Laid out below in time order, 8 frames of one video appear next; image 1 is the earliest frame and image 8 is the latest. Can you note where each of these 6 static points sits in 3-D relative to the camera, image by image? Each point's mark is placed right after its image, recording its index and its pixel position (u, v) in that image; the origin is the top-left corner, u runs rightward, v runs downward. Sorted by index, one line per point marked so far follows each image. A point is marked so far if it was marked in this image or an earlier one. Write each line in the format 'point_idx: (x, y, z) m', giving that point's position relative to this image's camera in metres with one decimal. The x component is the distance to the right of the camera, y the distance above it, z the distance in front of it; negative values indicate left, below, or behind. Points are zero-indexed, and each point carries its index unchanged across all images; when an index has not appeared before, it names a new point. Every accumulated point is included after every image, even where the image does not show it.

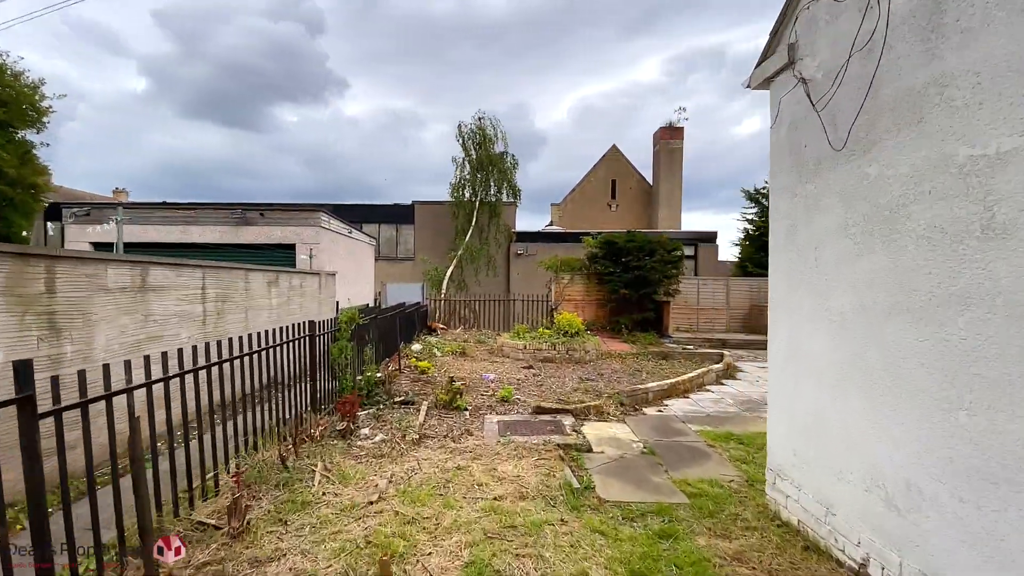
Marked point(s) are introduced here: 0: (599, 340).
0: (+1.8, -1.1, +10.0) m
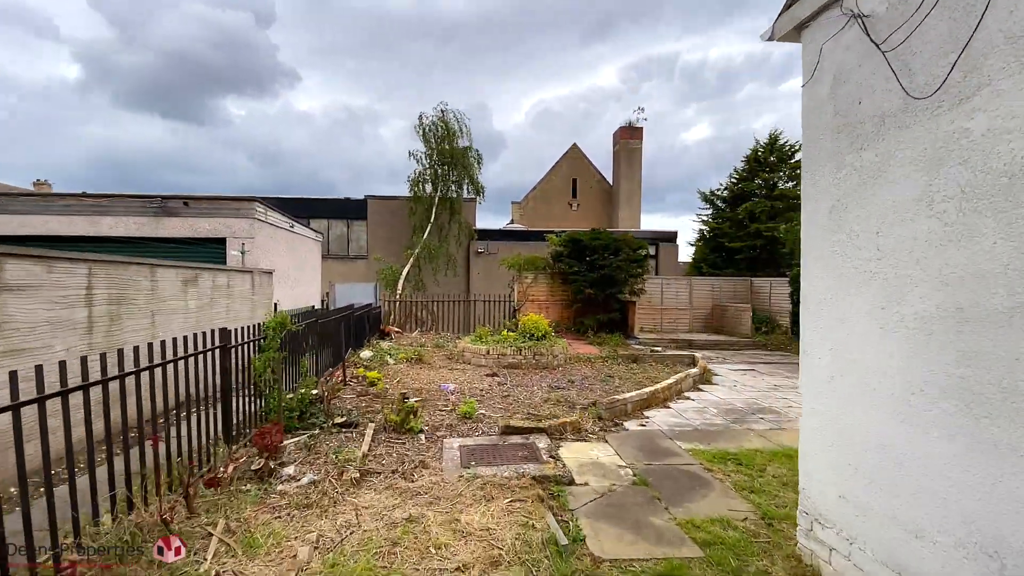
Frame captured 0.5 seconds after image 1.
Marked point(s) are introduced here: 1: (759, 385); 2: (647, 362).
0: (+1.1, -1.1, +9.3) m
1: (+3.7, -1.4, +7.3) m
2: (+2.5, -1.4, +9.1) m
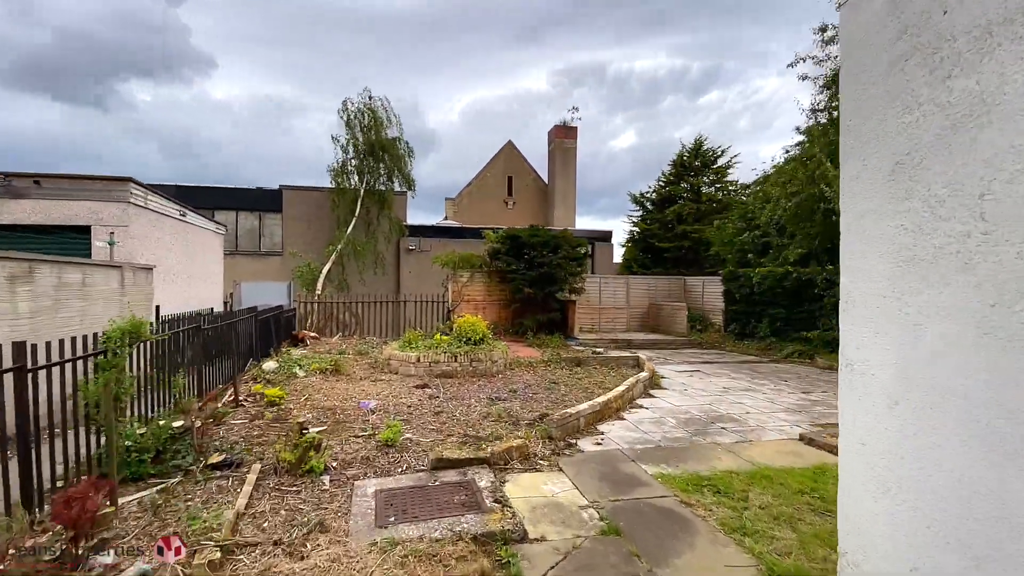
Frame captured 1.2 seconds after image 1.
0: (-0.1, -1.0, +8.5) m
1: (+2.8, -1.4, +6.9) m
2: (+1.4, -1.4, +8.4) m
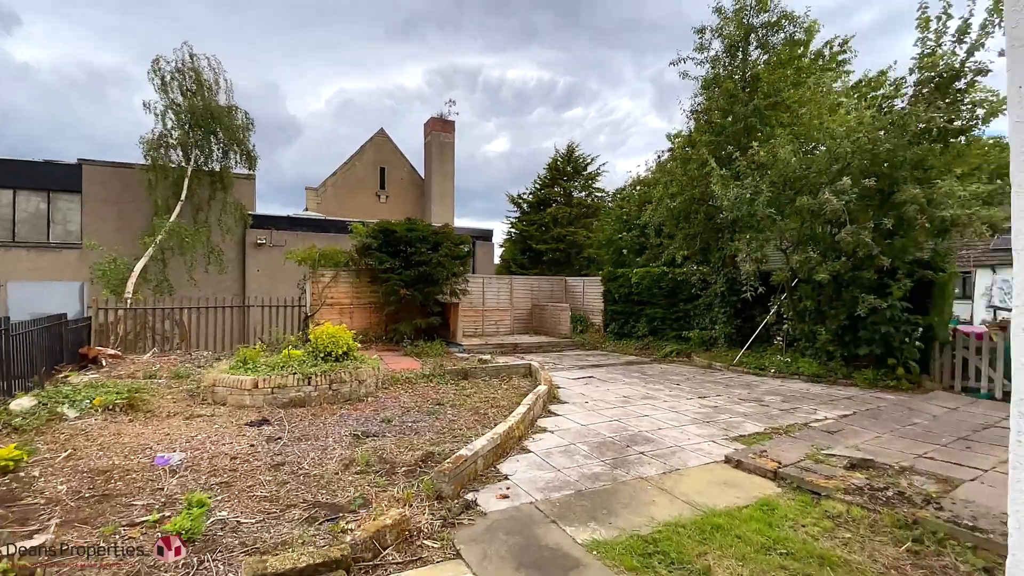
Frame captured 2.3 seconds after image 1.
0: (-2.0, -1.1, +7.1) m
1: (+1.2, -1.4, +6.2) m
2: (-0.5, -1.4, +7.4) m
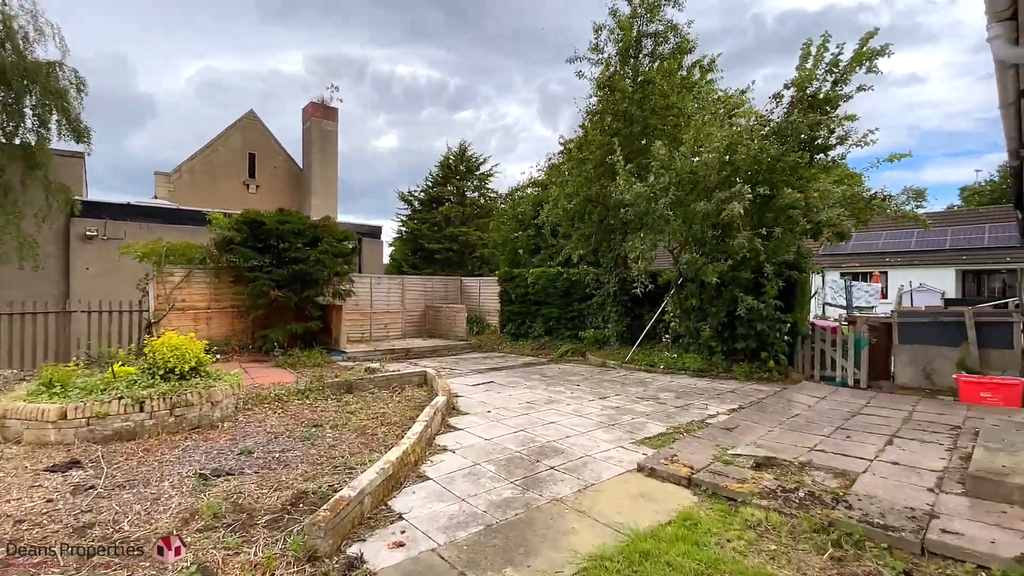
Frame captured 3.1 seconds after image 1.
0: (-3.3, -1.1, +5.9) m
1: (0.0, -1.4, +5.8) m
2: (-2.0, -1.4, +6.6) m
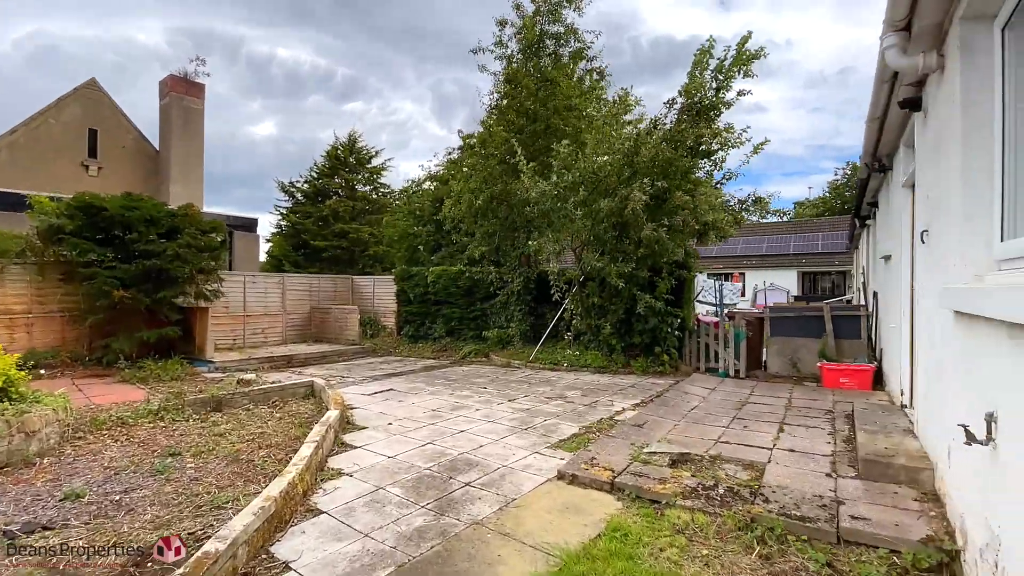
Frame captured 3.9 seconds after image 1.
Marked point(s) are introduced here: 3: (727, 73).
0: (-4.4, -1.1, +4.7) m
1: (-1.1, -1.4, +5.3) m
2: (-3.2, -1.4, +5.6) m
3: (+3.3, +3.2, +7.3) m
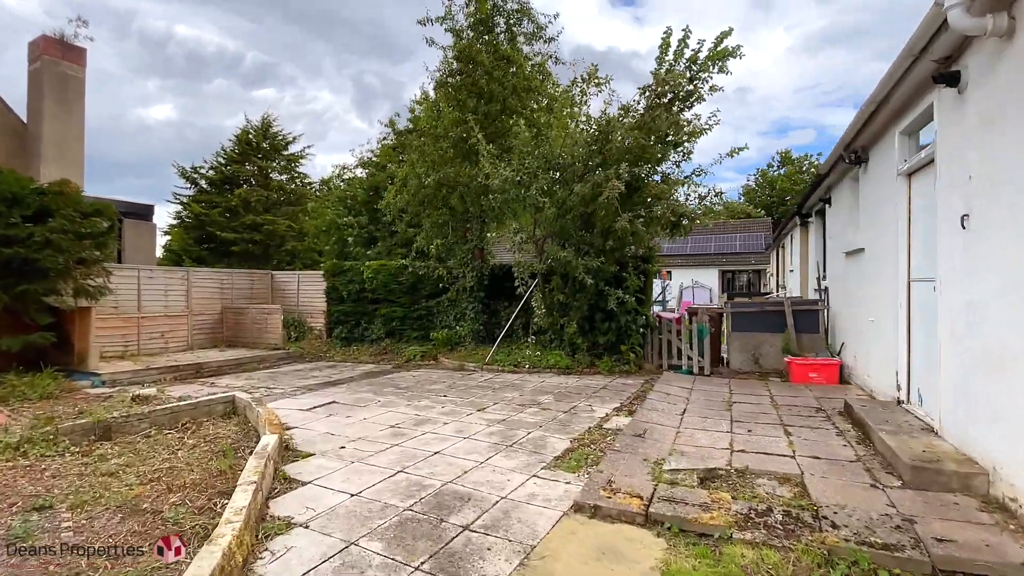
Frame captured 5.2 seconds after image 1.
0: (-4.4, -1.0, +3.3) m
1: (-1.3, -1.3, +4.4) m
2: (-3.4, -1.3, +4.4) m
3: (+2.7, +3.3, +7.1) m
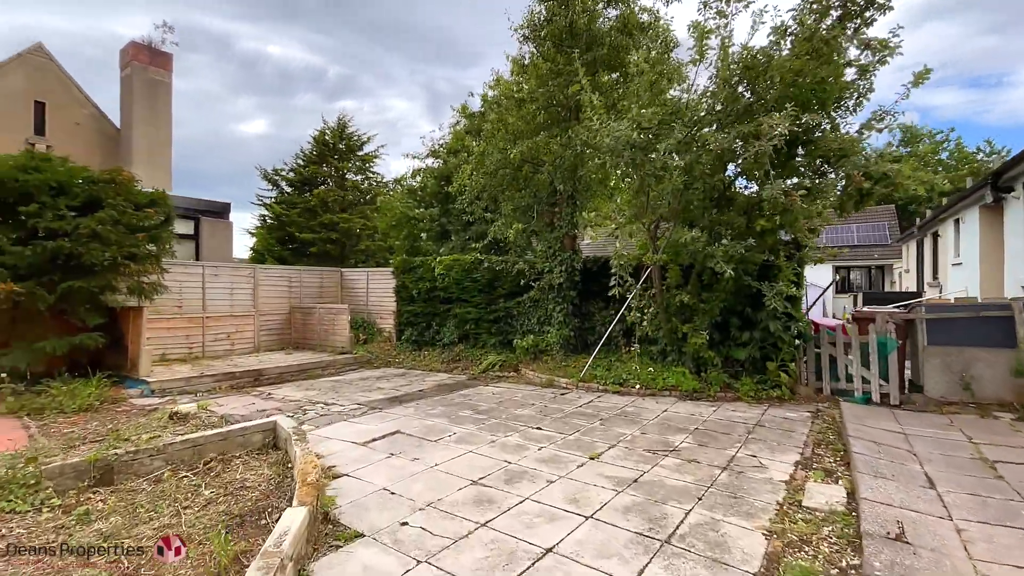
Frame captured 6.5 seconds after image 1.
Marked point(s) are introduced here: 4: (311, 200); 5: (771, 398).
0: (-3.7, -1.0, +2.4) m
1: (-0.4, -1.3, +3.0) m
2: (-2.5, -1.3, +3.3) m
3: (+3.9, +3.3, +5.1) m
4: (-8.3, +3.7, +19.8) m
5: (+2.9, -1.2, +5.4) m
